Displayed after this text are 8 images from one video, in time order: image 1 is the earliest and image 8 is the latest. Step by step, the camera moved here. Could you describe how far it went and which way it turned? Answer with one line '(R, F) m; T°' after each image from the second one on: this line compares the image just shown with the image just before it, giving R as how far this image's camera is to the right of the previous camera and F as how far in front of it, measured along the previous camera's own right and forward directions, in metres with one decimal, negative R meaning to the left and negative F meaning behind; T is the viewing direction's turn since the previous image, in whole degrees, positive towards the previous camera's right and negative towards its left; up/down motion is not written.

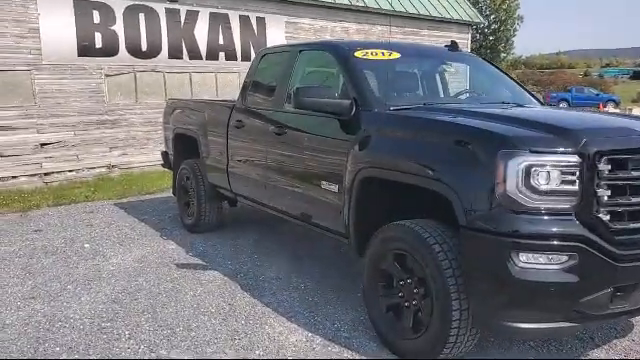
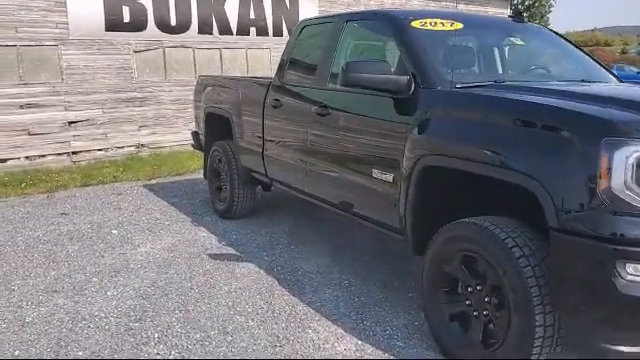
(-0.1, +0.4) m; -3°
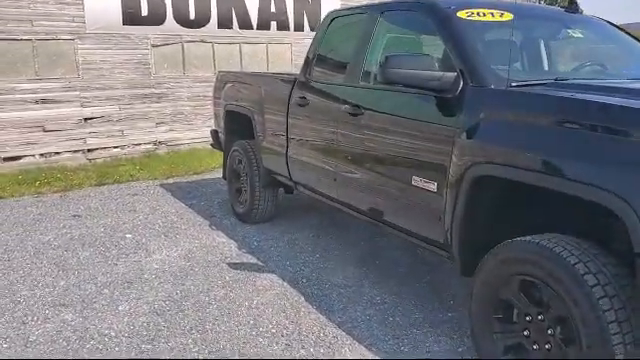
(-0.1, +0.4) m; -2°
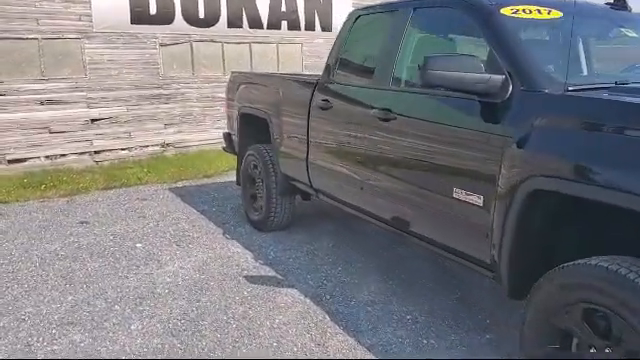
(-0.1, +0.3) m; 0°
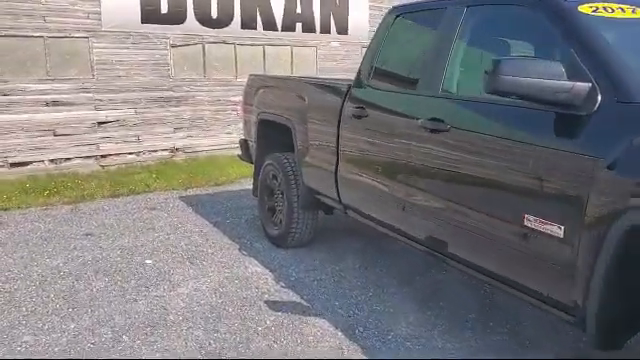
(-0.2, +0.4) m; 0°
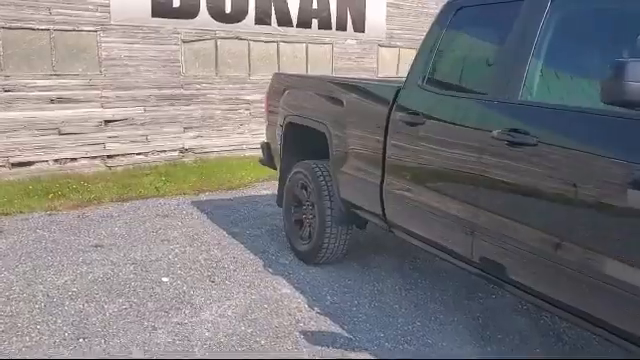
(-0.3, +0.4) m; 0°
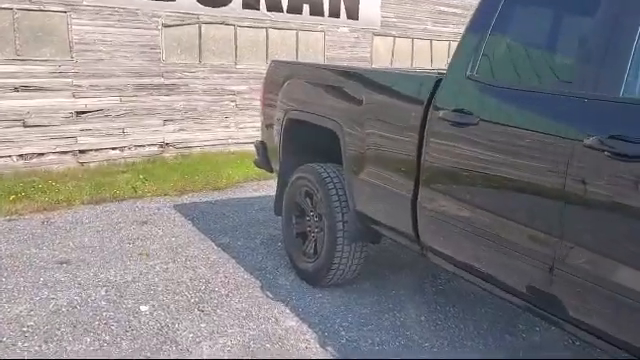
(-0.2, +0.7) m; +2°
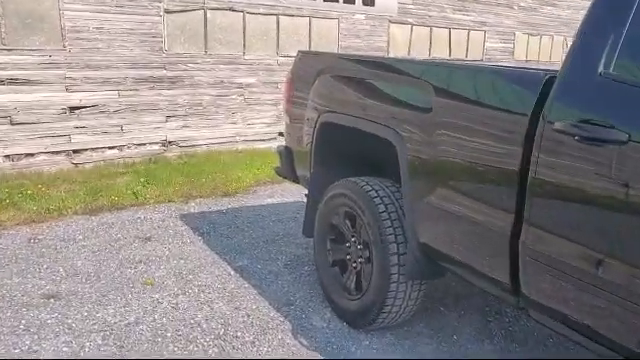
(-0.2, +0.7) m; 0°
